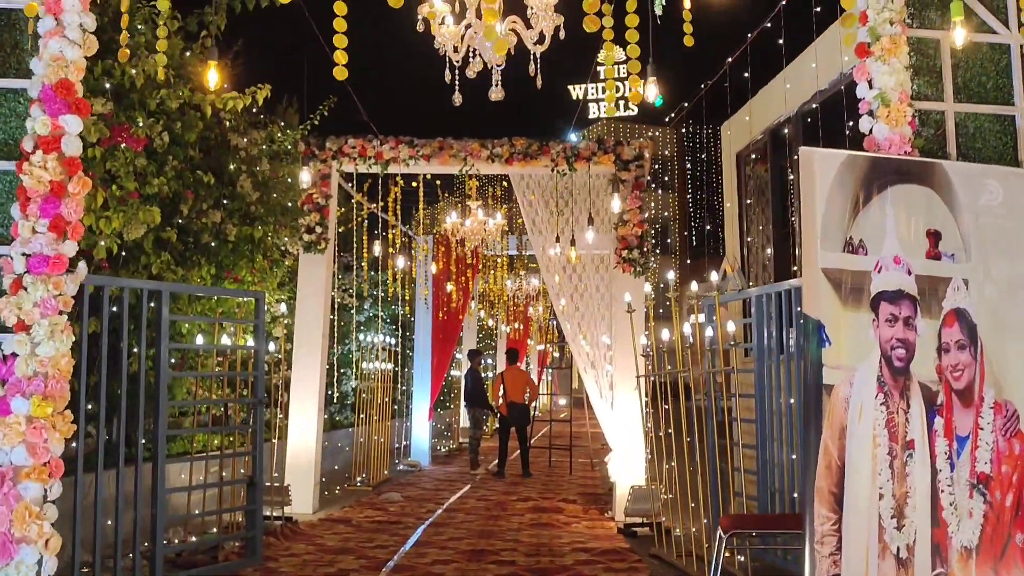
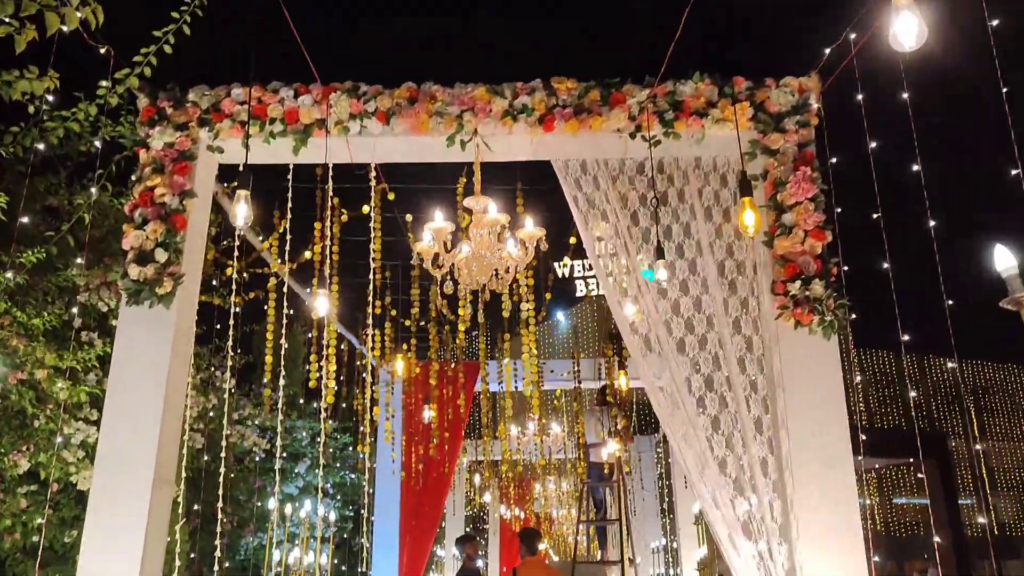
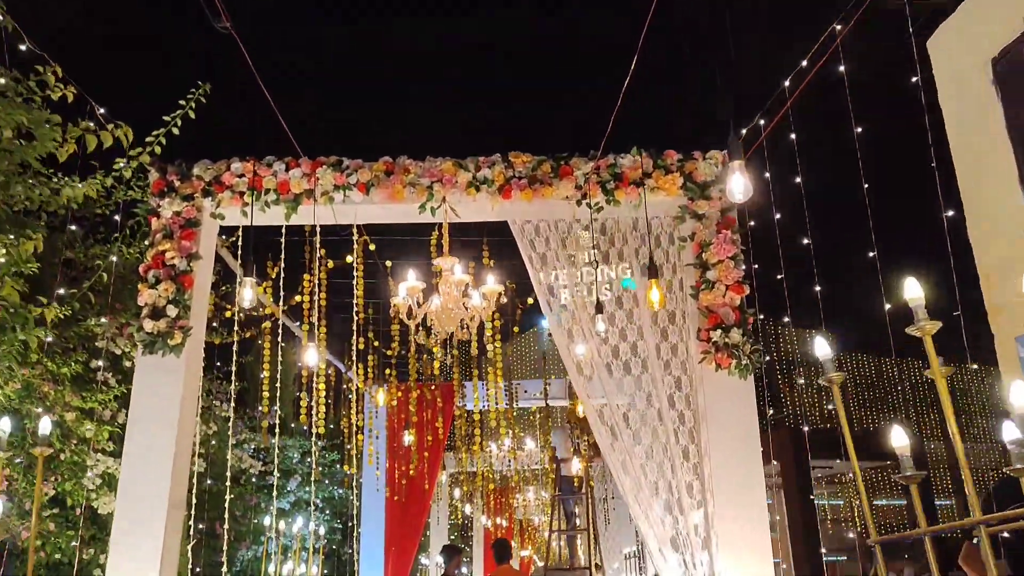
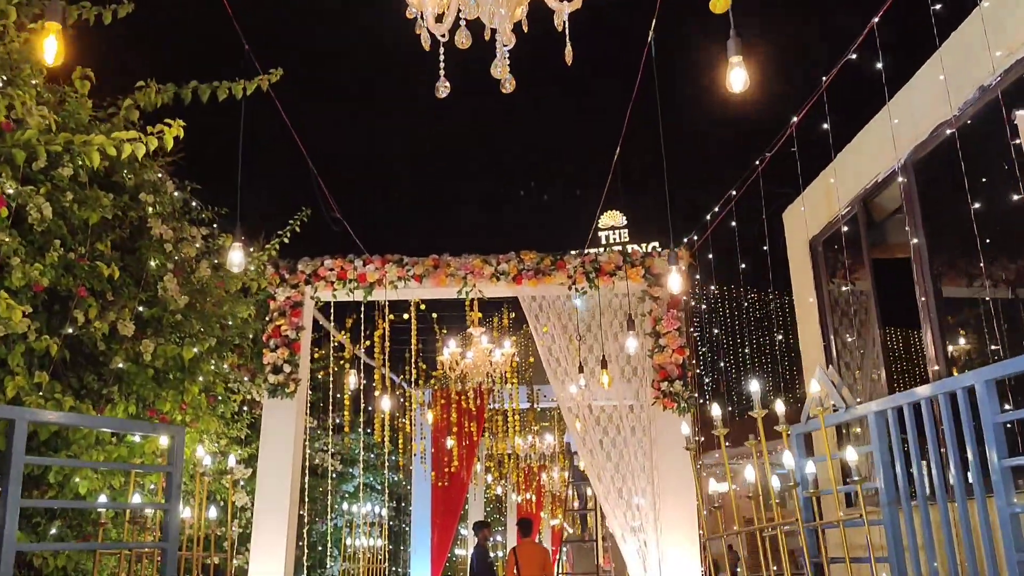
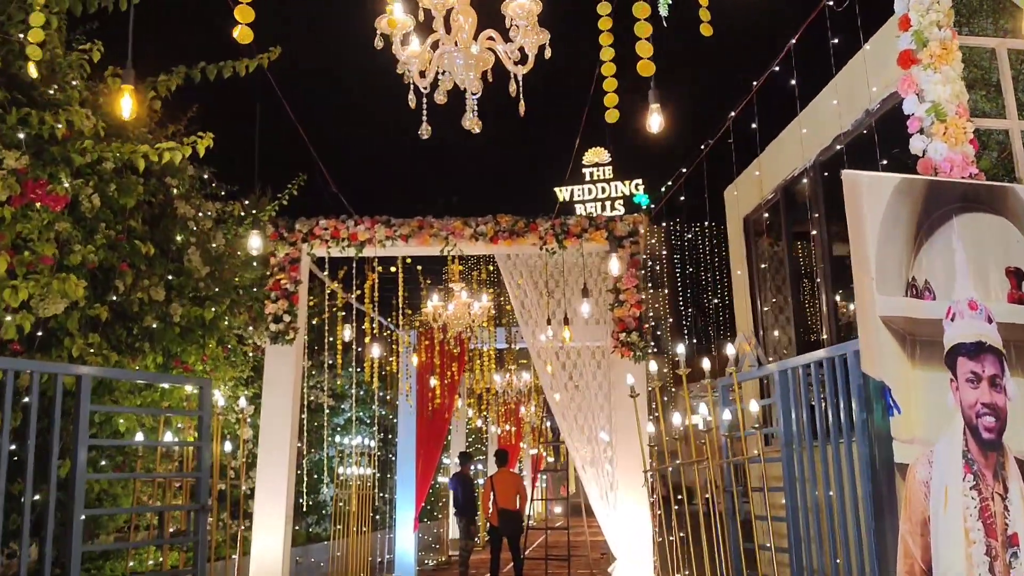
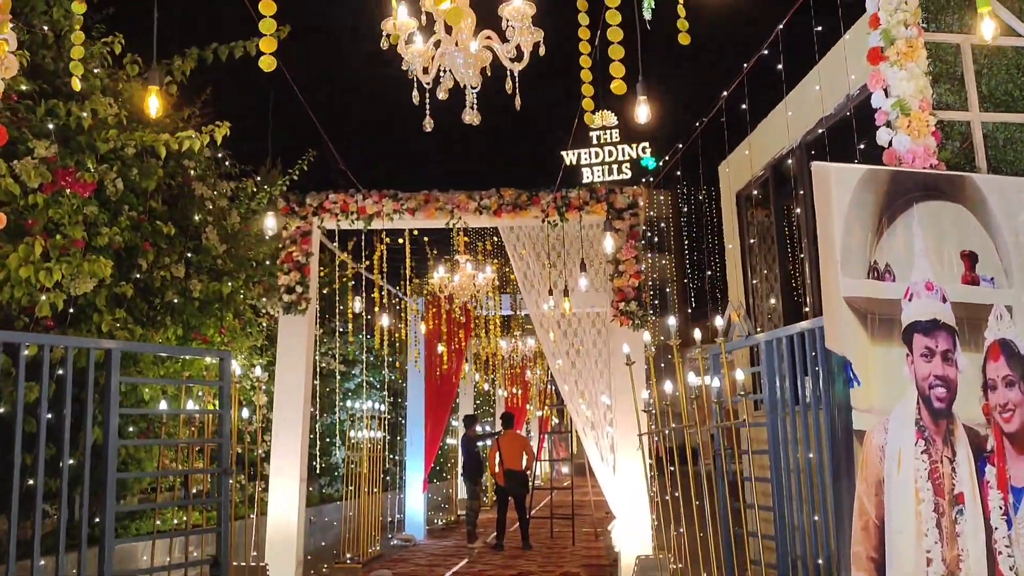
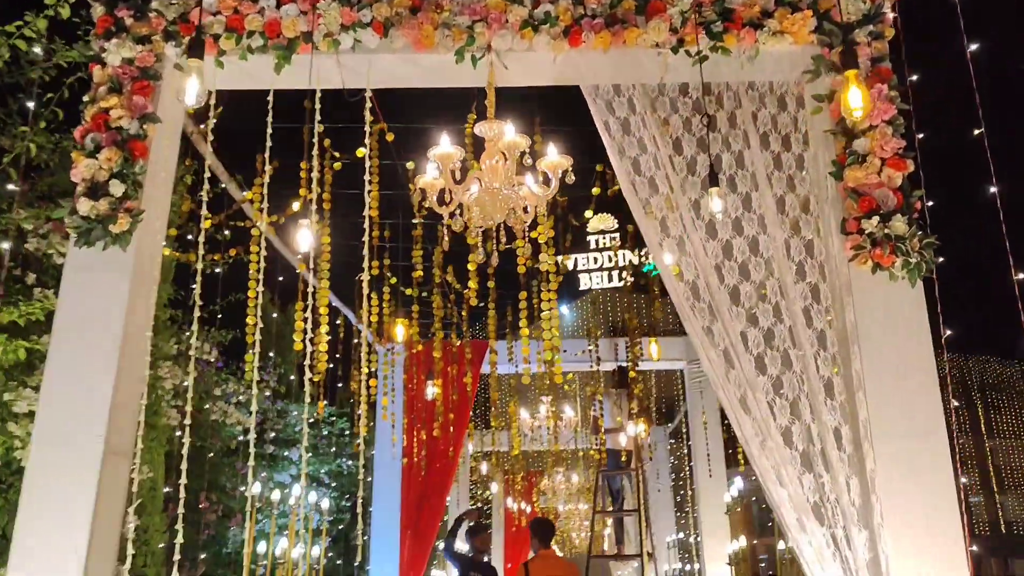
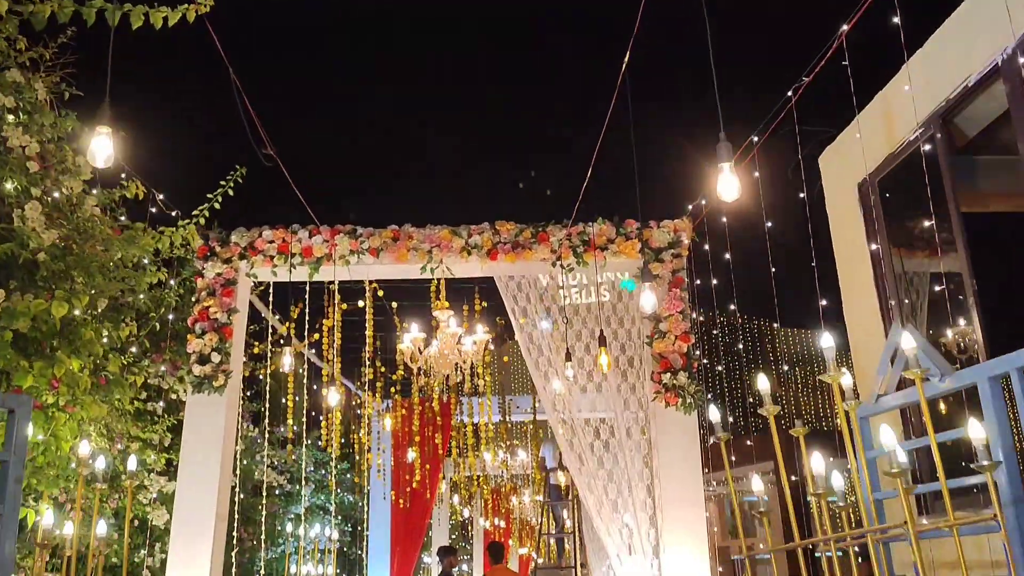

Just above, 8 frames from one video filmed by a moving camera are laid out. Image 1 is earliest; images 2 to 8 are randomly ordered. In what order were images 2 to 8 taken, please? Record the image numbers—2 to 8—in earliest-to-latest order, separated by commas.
6, 5, 4, 8, 3, 2, 7
